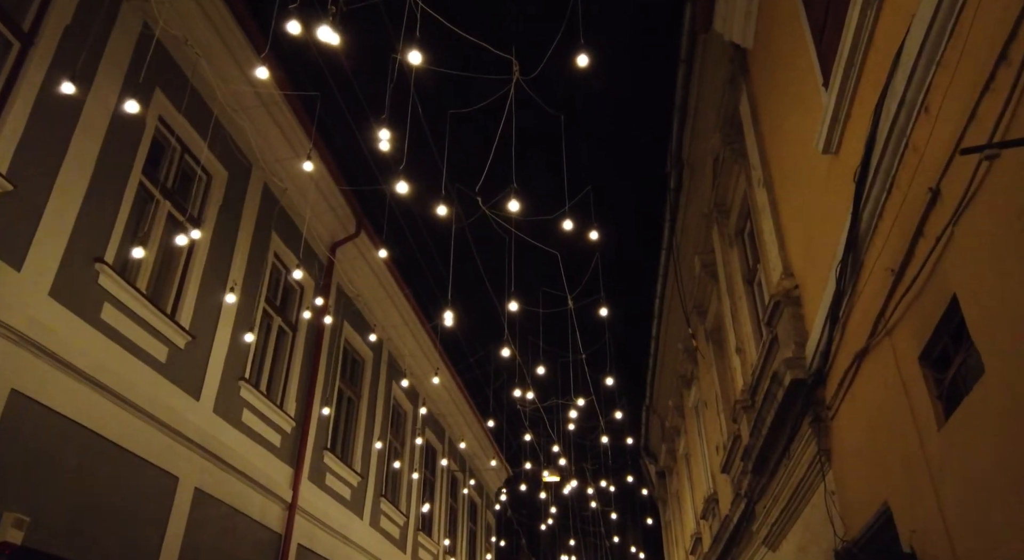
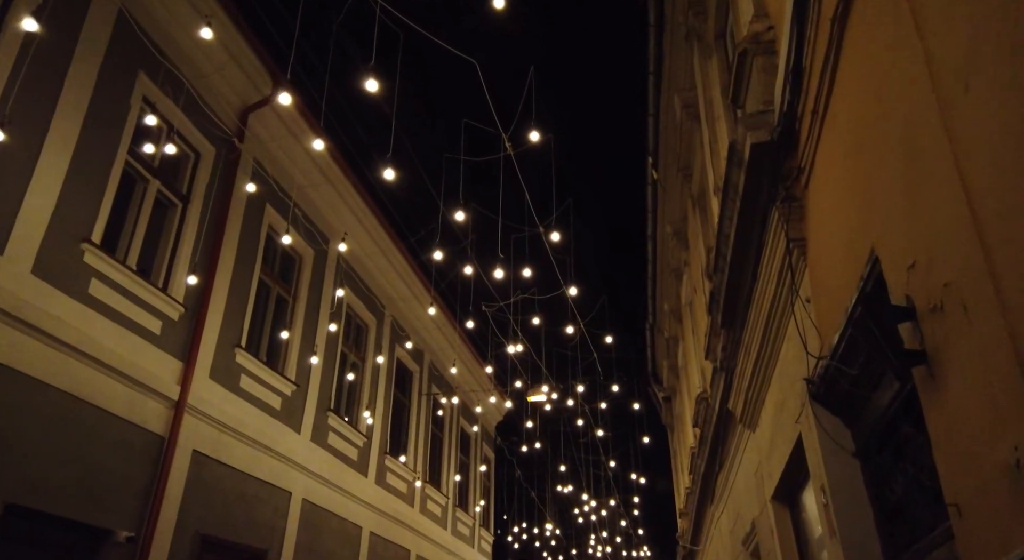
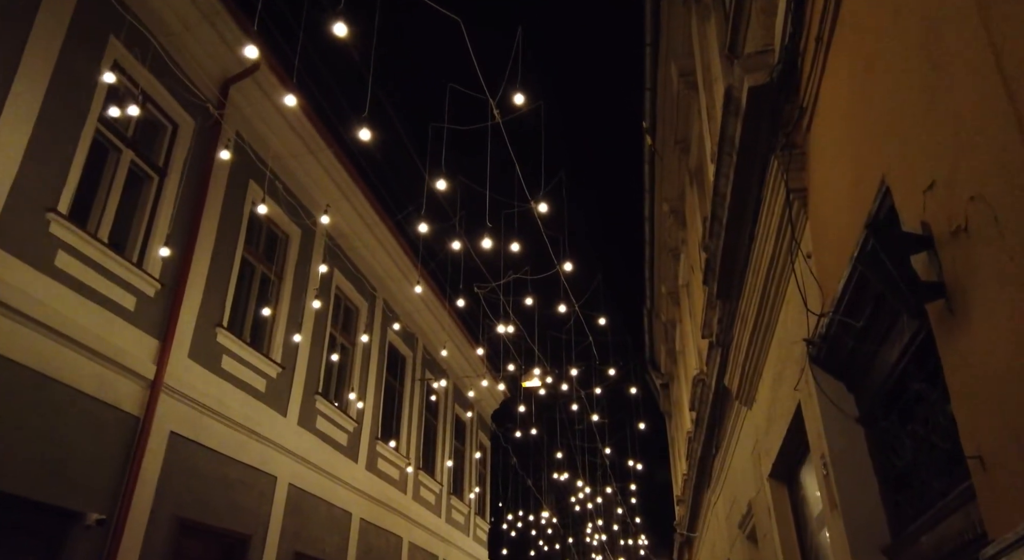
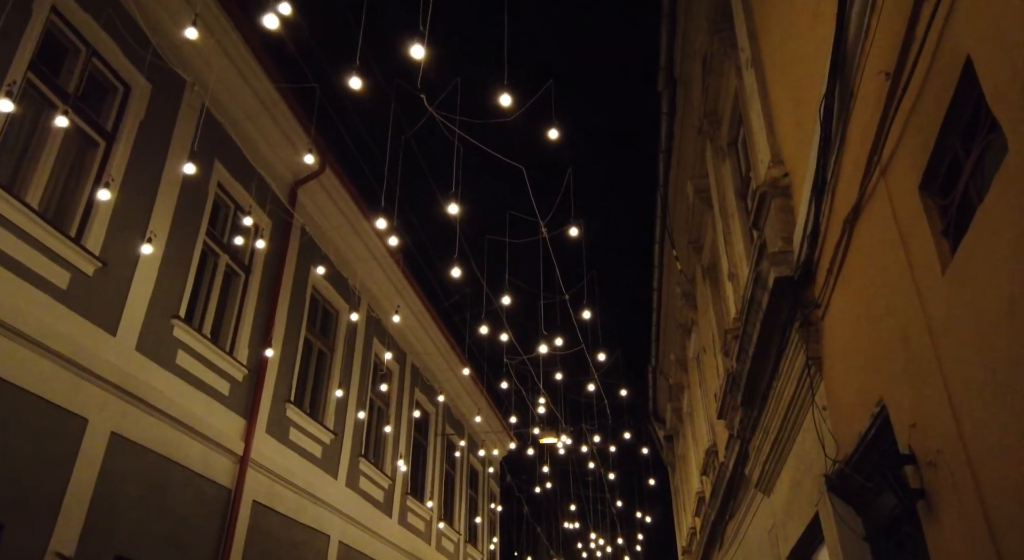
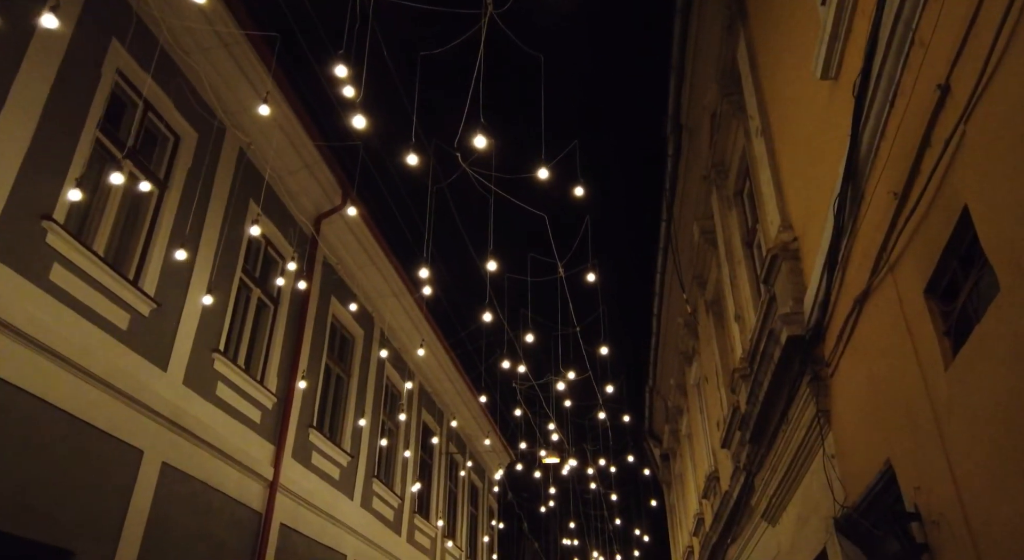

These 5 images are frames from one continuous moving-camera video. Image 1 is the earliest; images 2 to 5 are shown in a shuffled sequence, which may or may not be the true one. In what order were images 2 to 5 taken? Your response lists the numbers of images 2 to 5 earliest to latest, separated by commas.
5, 4, 2, 3
